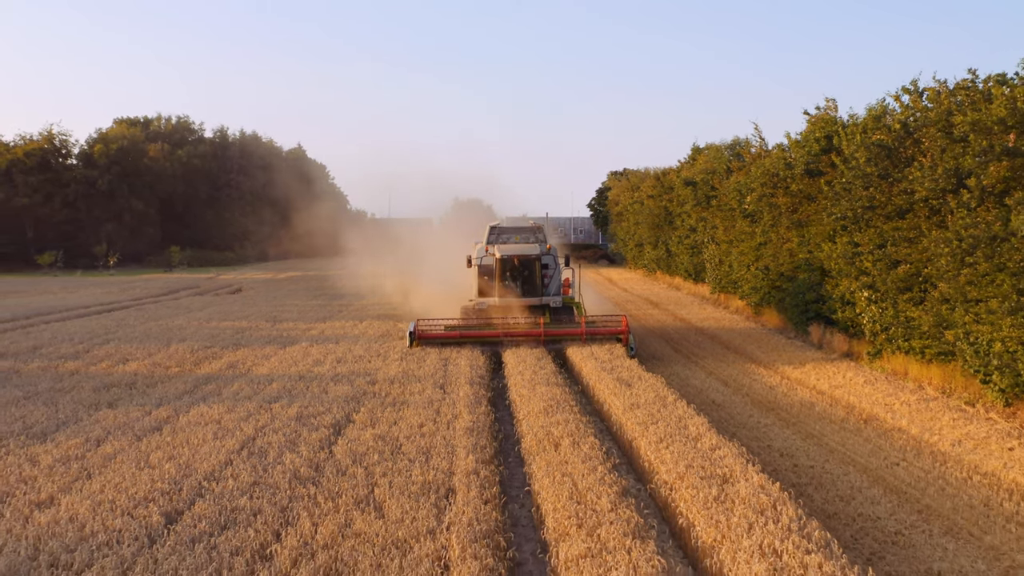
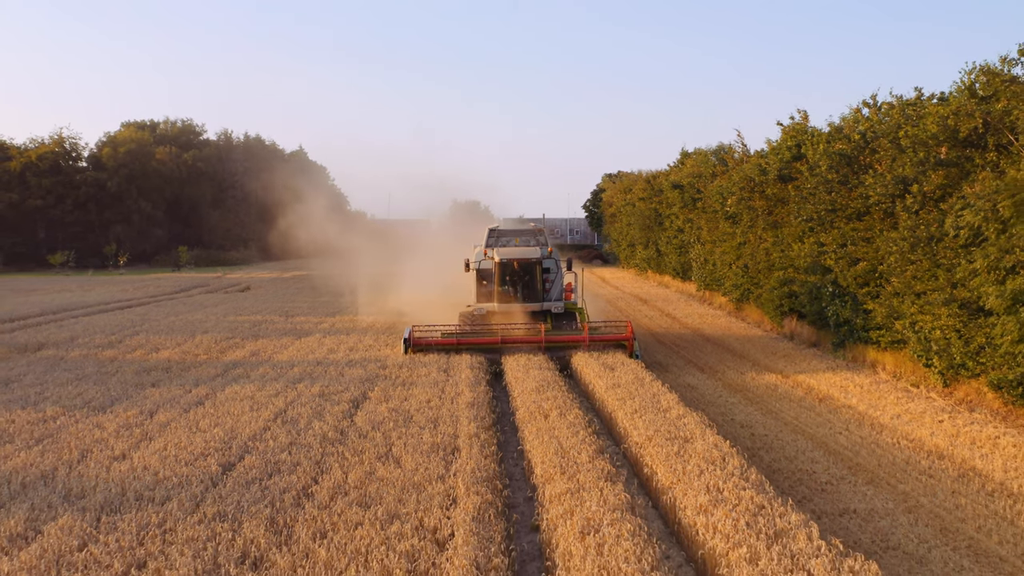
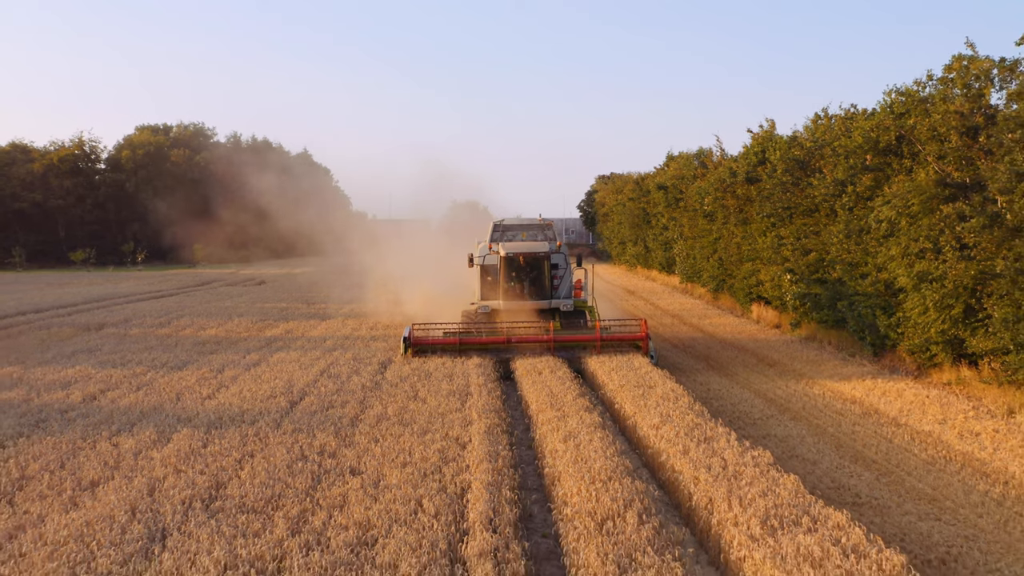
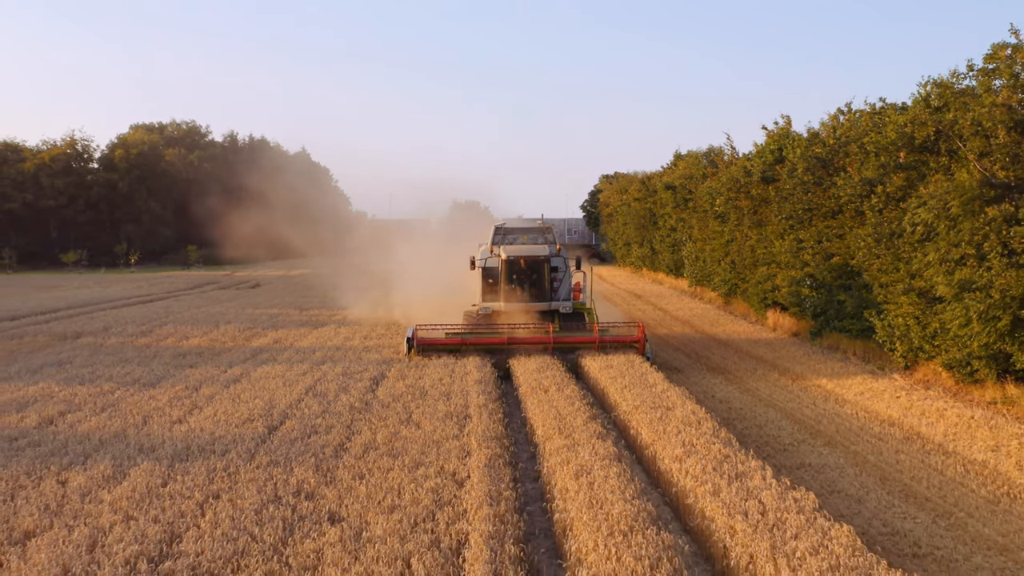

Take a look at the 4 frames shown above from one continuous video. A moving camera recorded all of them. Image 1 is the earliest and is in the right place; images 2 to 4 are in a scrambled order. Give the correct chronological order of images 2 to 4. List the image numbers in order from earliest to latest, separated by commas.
2, 4, 3
